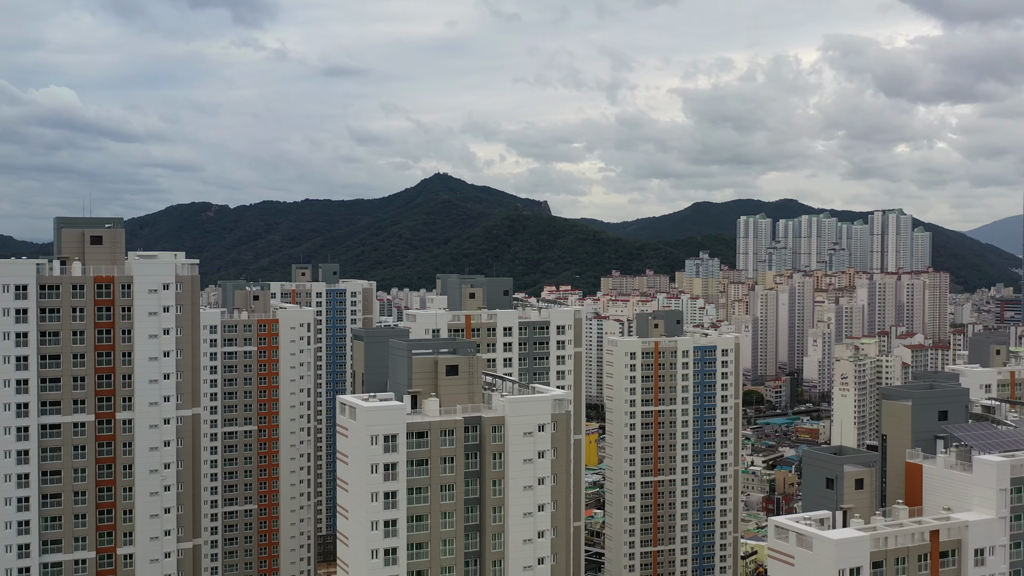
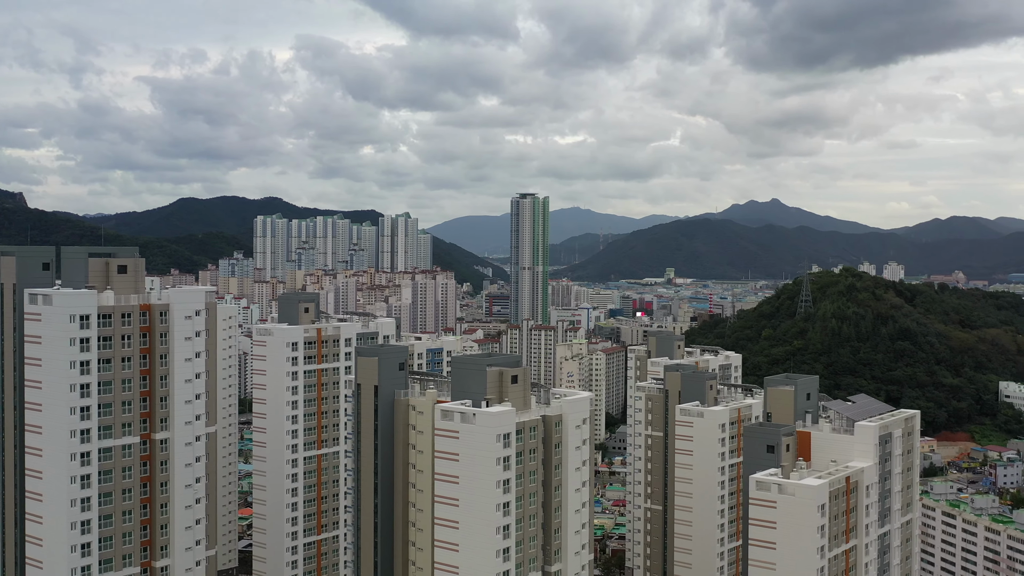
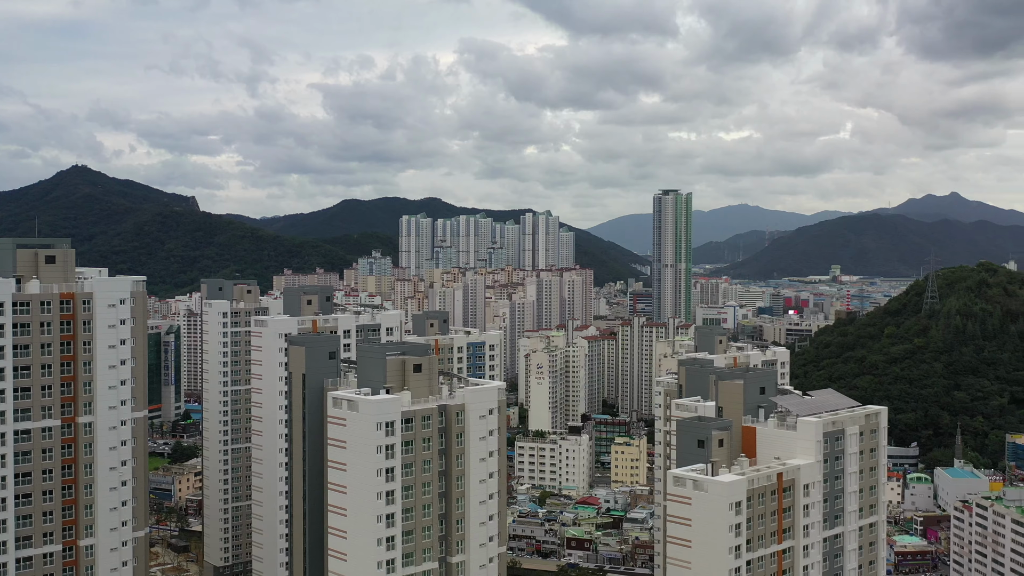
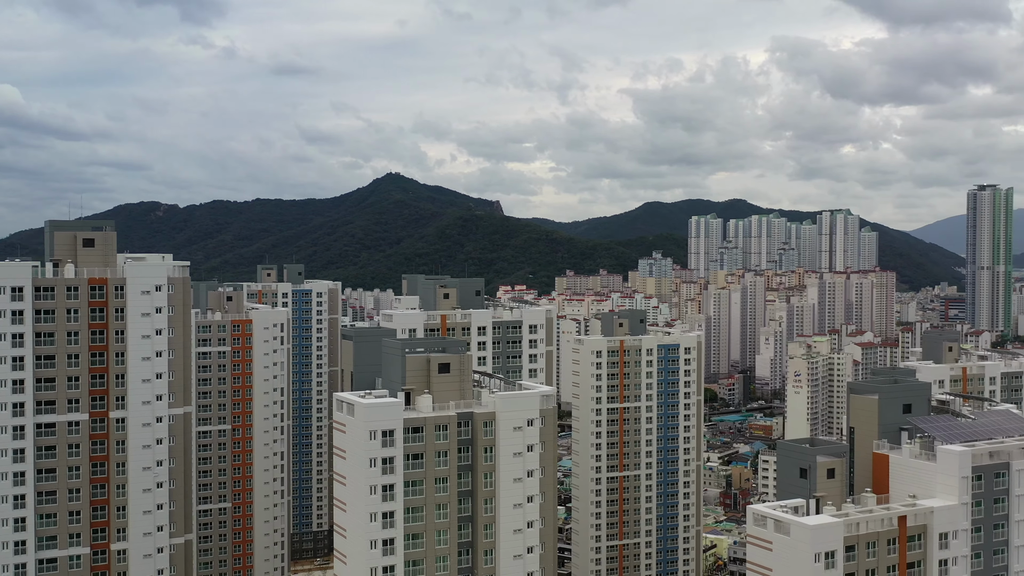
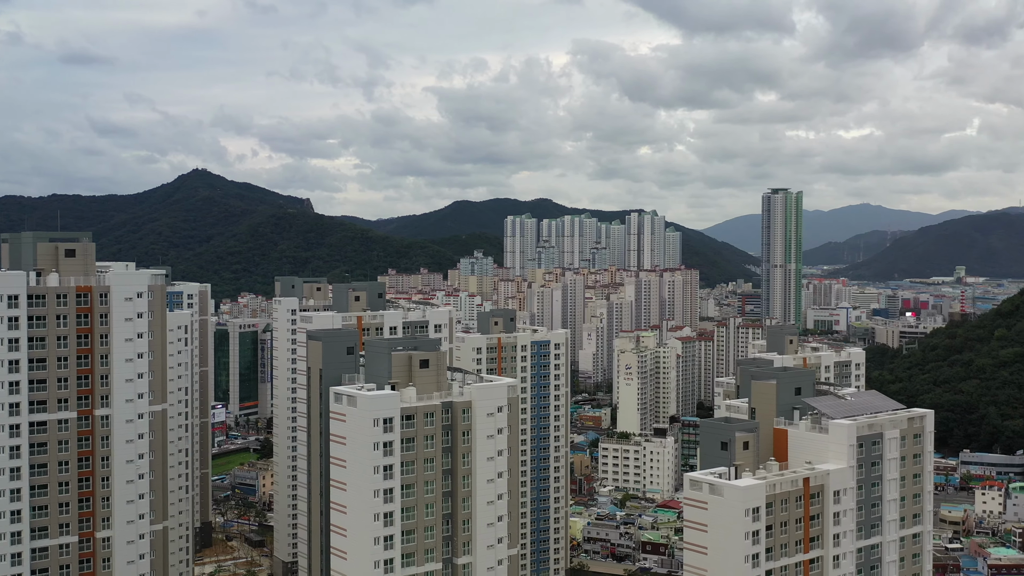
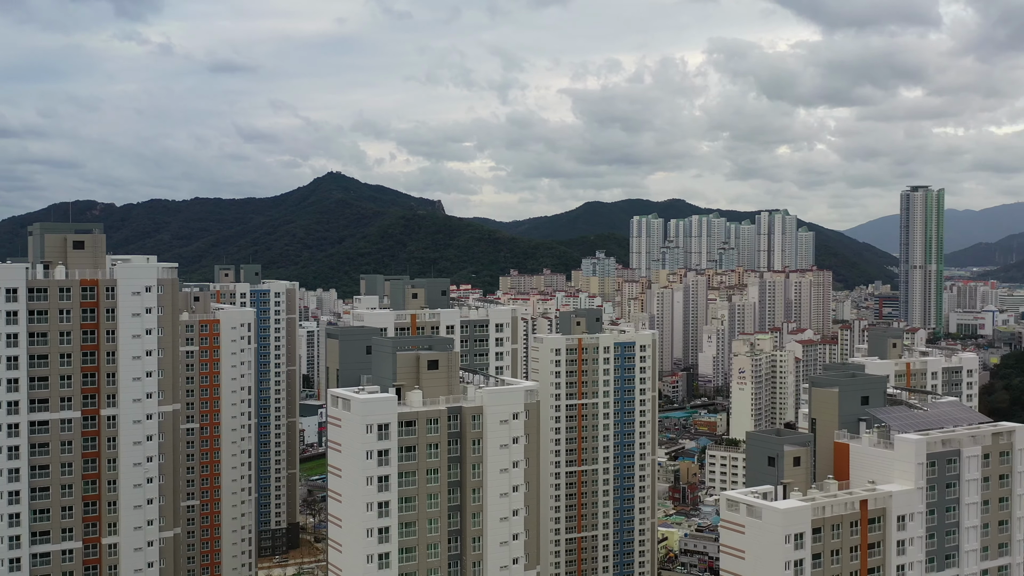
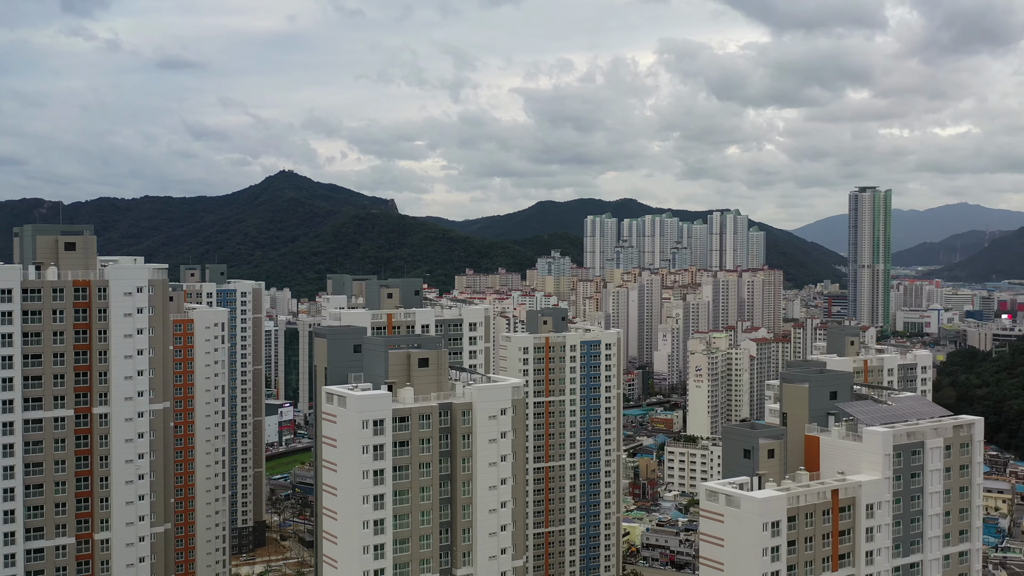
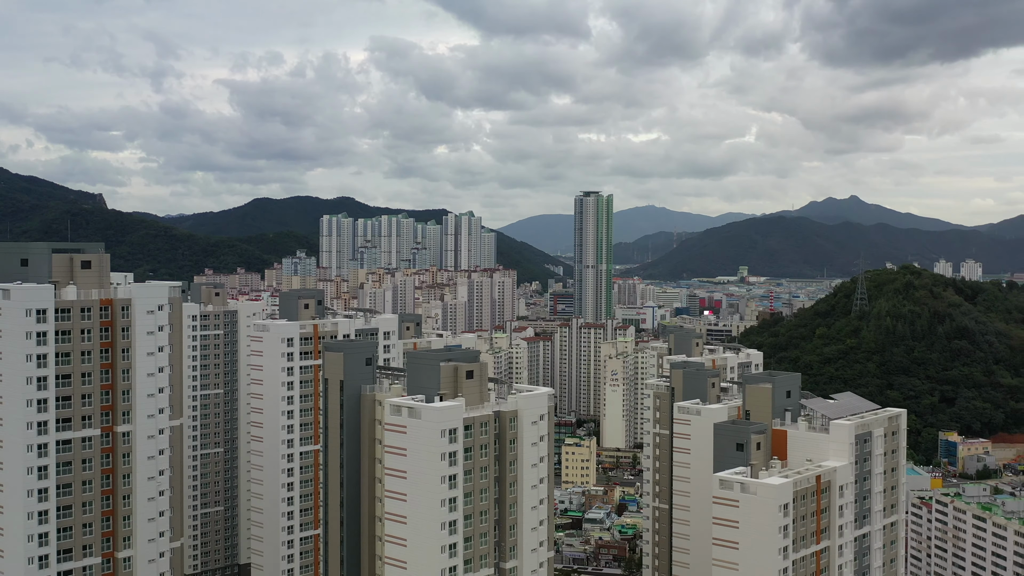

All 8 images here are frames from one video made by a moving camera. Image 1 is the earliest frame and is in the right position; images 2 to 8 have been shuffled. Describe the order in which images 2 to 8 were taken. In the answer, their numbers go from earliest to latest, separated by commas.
4, 6, 7, 5, 3, 8, 2
